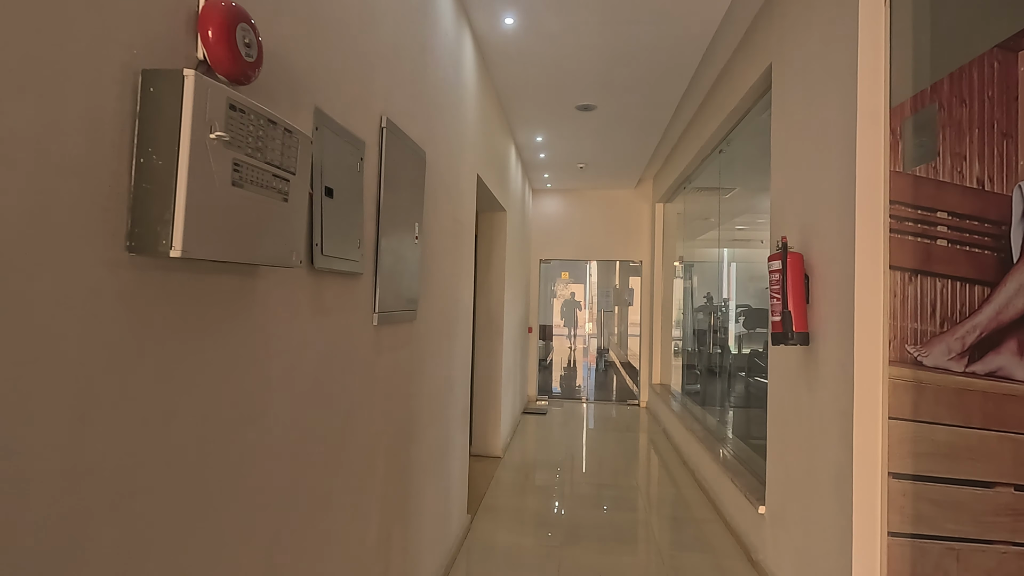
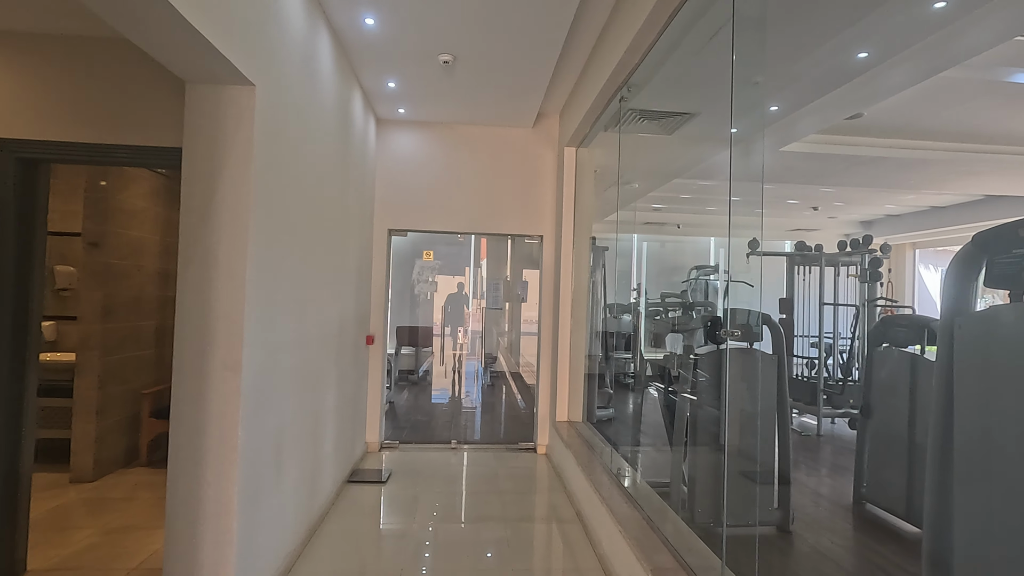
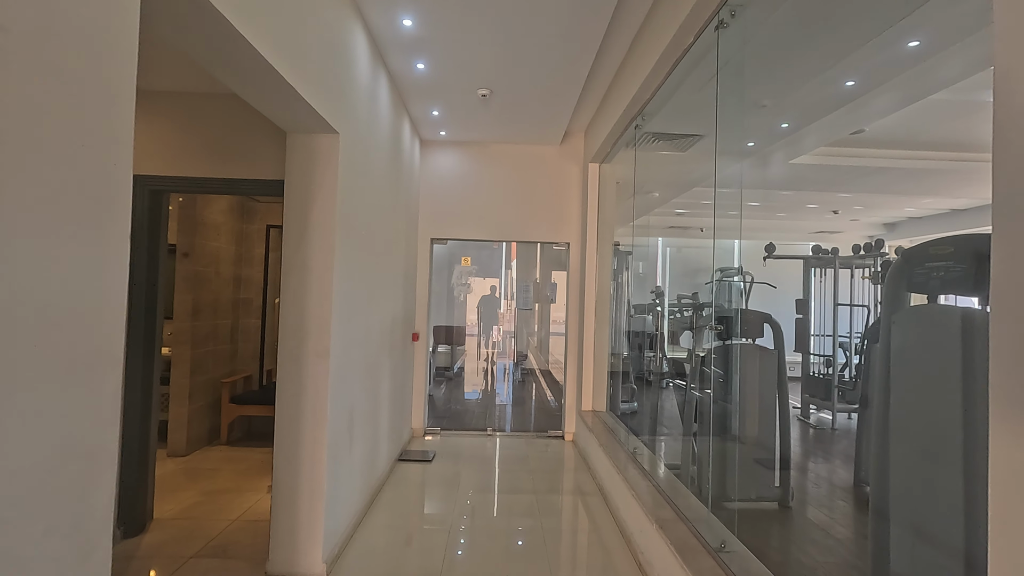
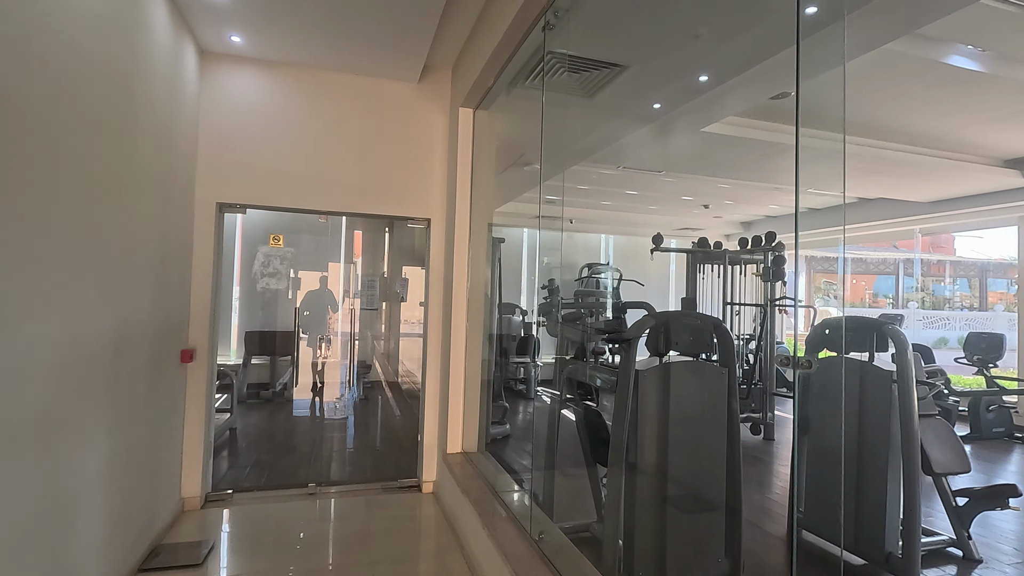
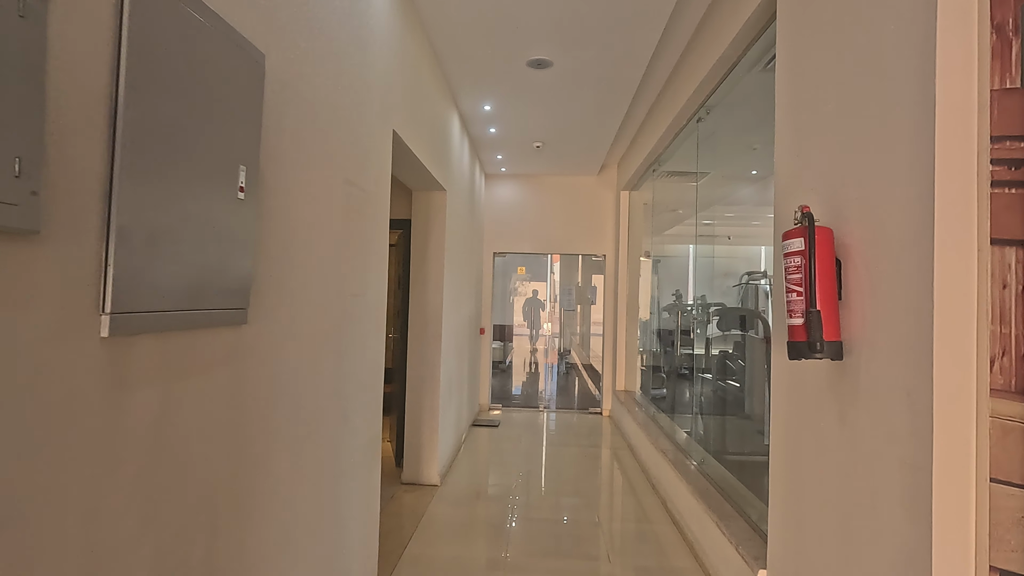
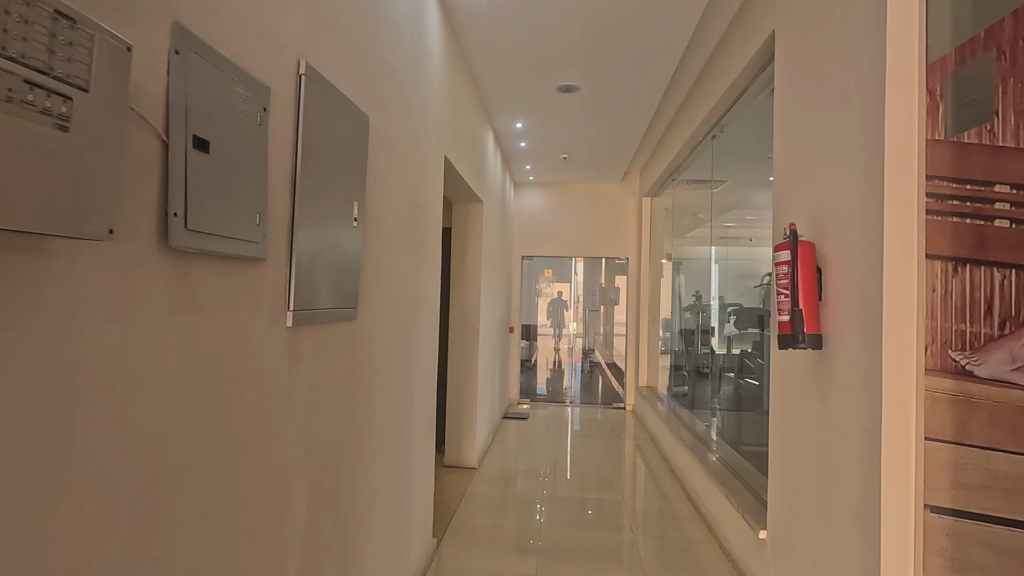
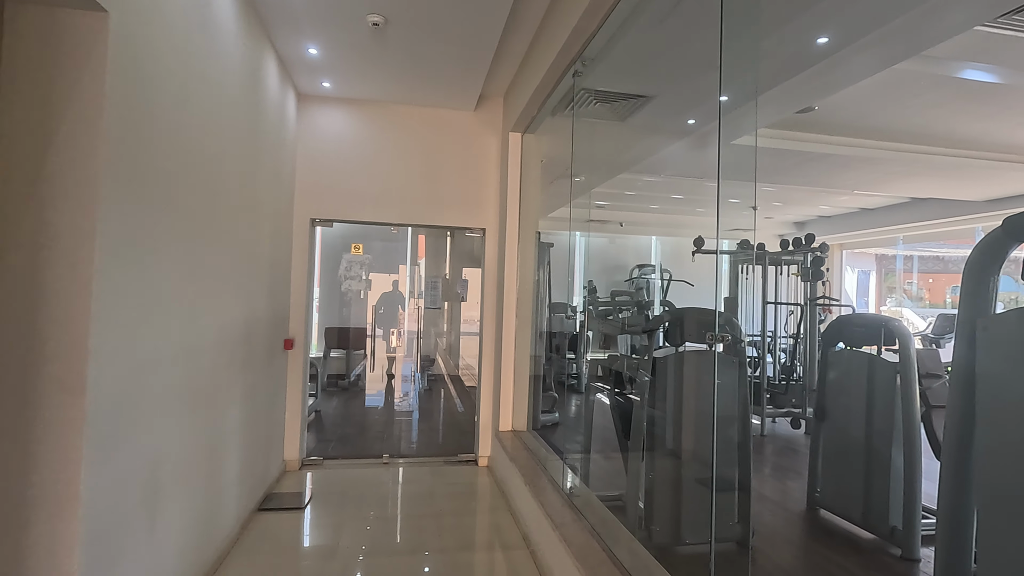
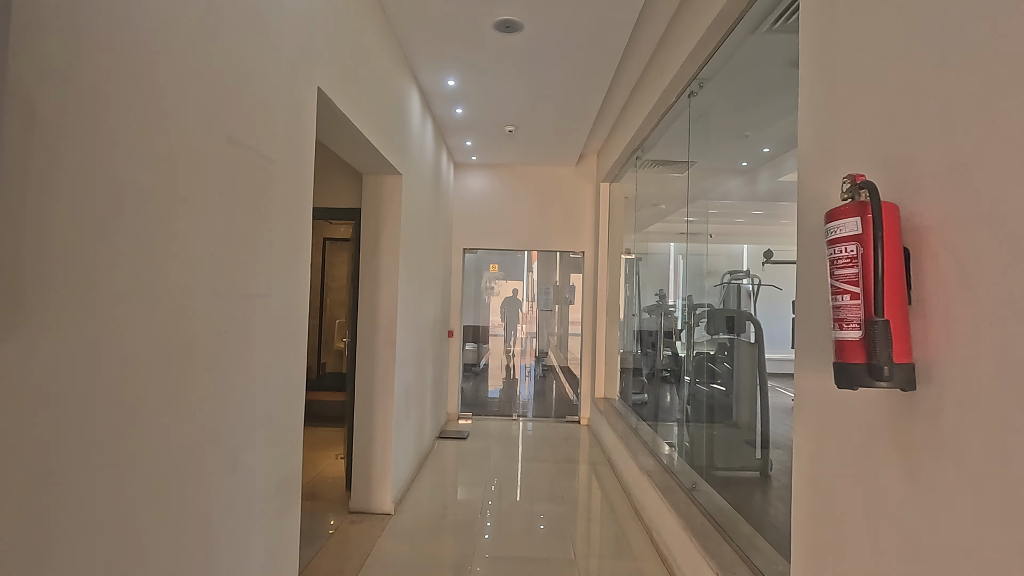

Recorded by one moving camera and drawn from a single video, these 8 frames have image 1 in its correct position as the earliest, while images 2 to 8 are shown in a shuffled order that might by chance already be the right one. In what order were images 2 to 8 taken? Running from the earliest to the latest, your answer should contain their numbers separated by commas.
6, 5, 8, 3, 2, 7, 4
